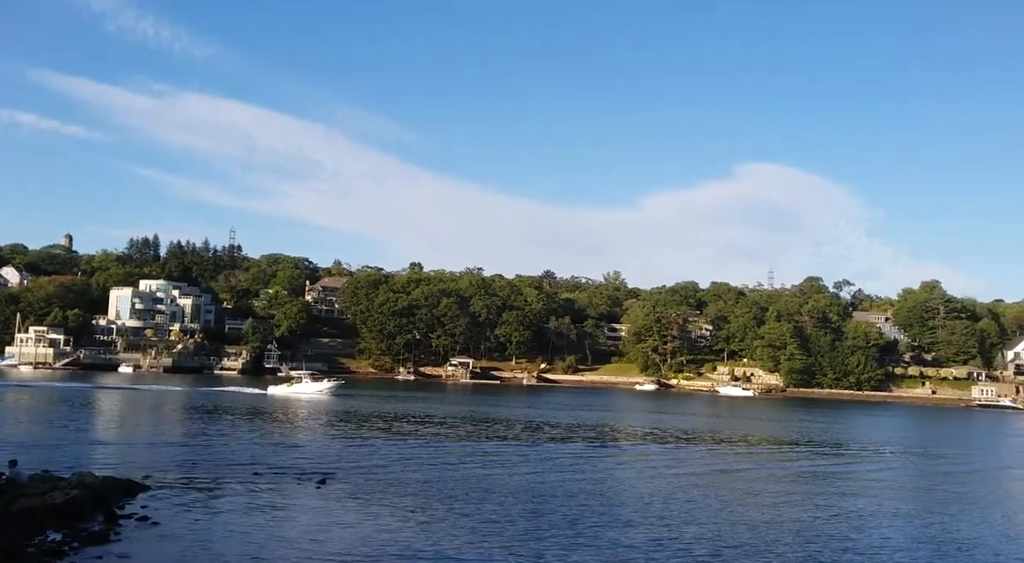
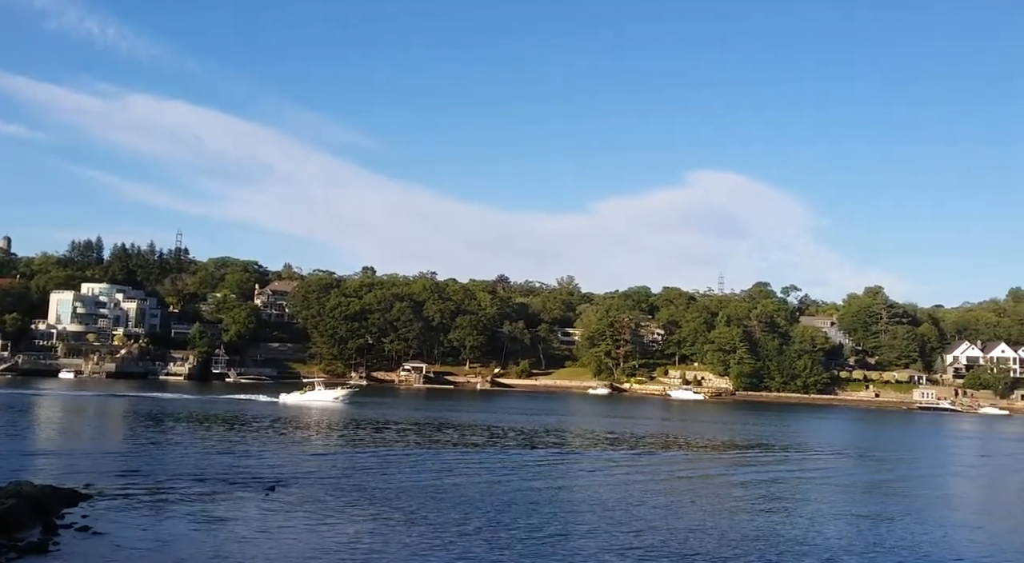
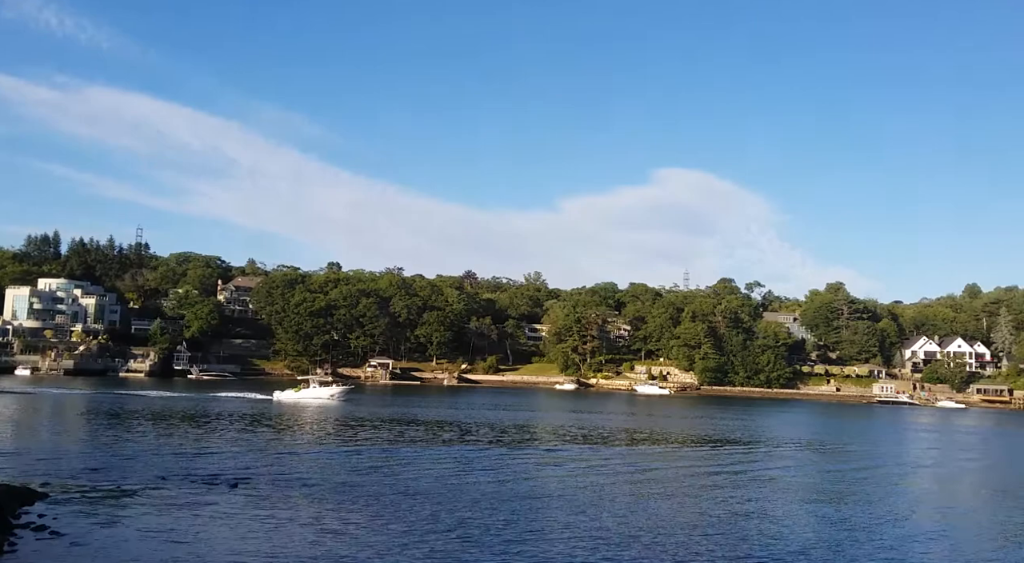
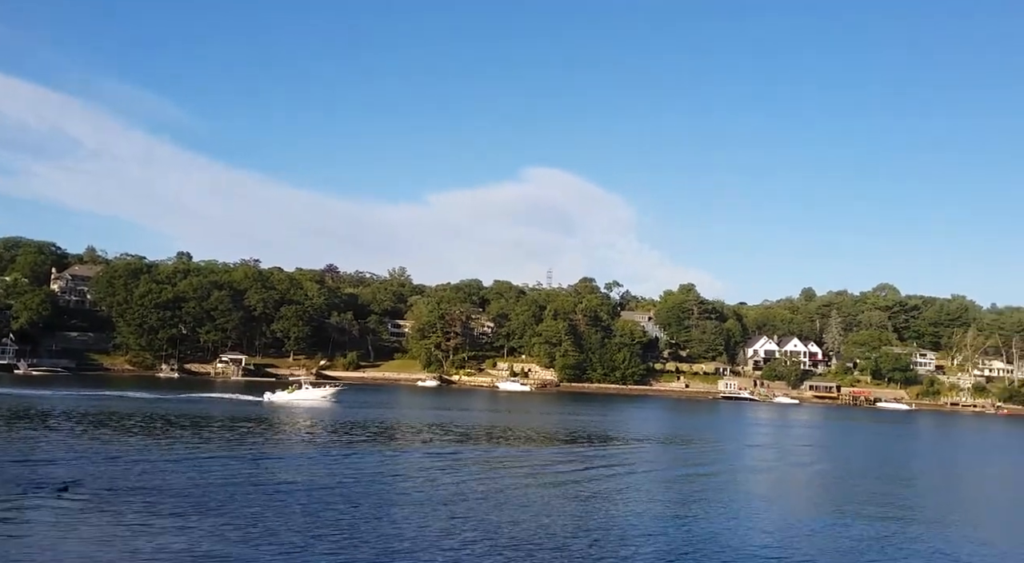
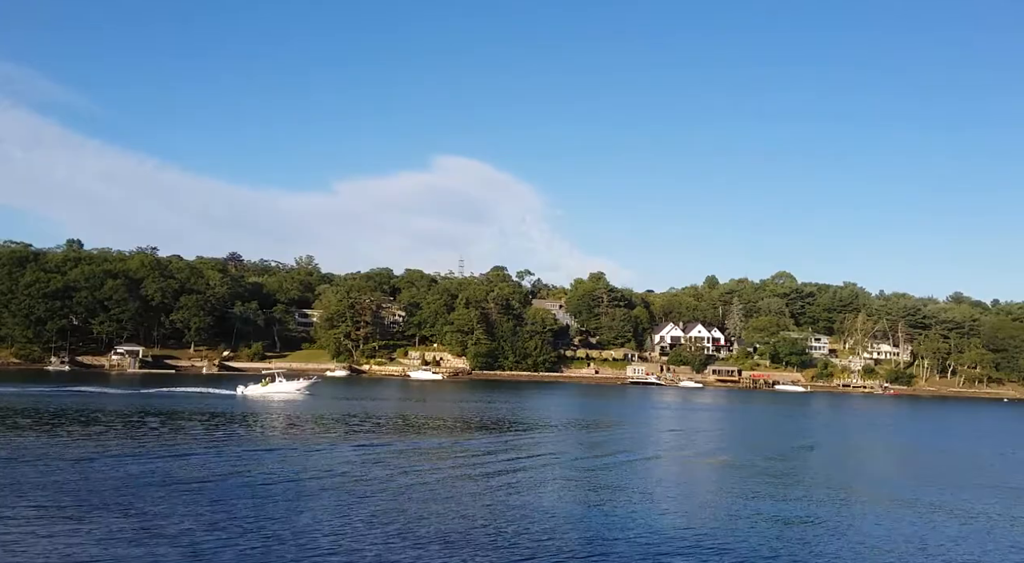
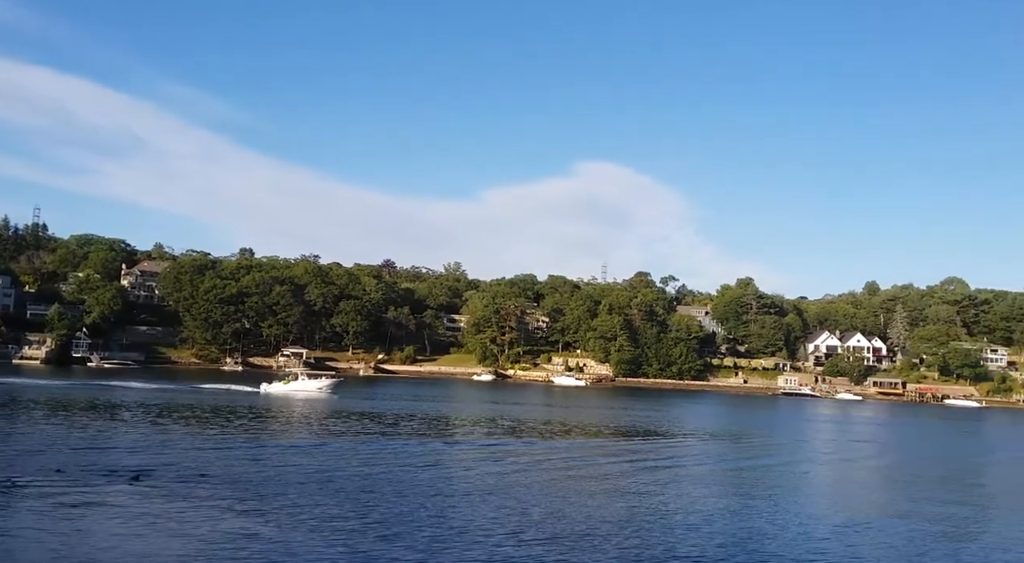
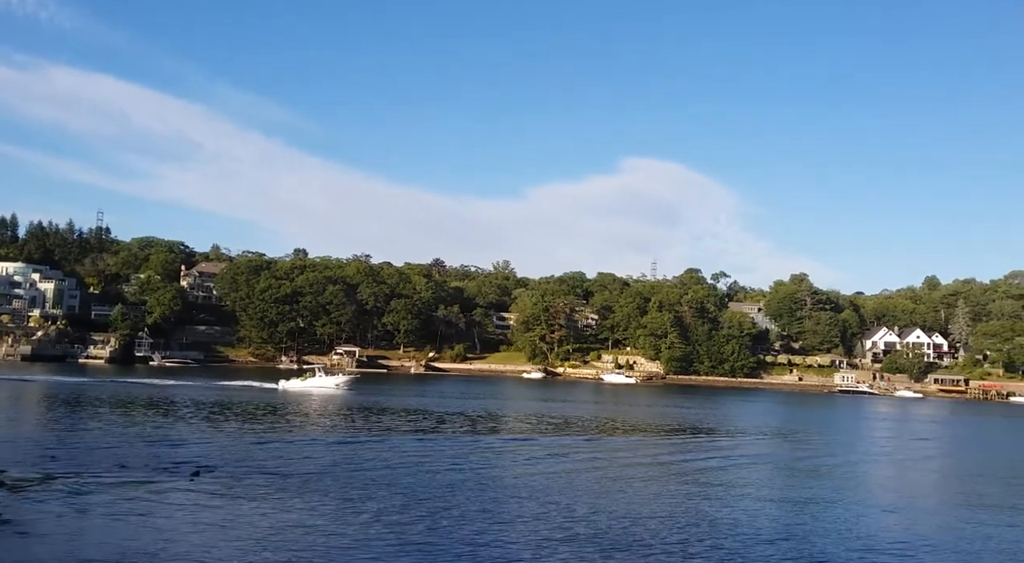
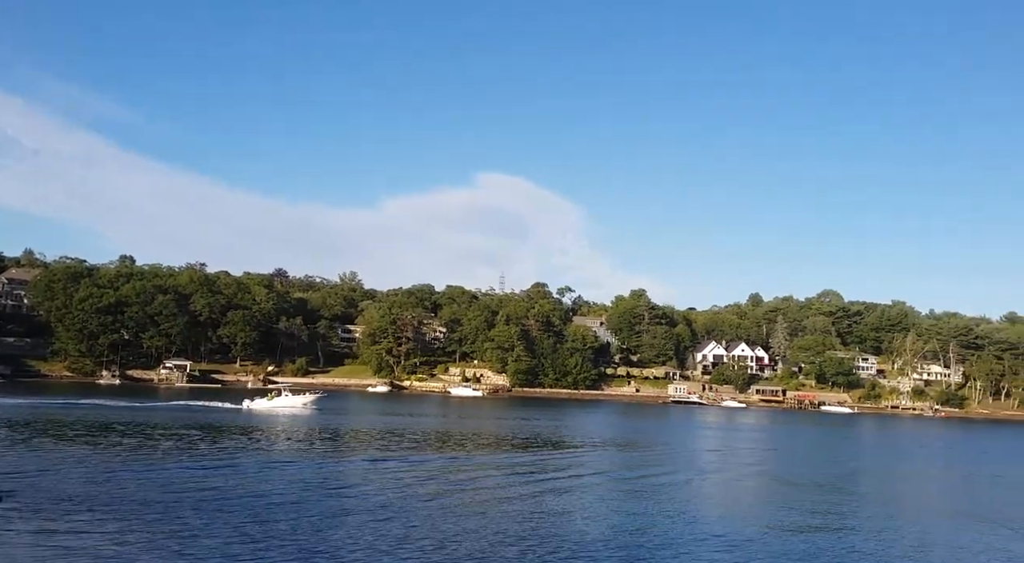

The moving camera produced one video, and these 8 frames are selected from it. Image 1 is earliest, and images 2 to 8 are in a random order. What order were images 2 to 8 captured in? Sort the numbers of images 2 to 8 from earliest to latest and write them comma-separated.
2, 3, 7, 6, 4, 8, 5
